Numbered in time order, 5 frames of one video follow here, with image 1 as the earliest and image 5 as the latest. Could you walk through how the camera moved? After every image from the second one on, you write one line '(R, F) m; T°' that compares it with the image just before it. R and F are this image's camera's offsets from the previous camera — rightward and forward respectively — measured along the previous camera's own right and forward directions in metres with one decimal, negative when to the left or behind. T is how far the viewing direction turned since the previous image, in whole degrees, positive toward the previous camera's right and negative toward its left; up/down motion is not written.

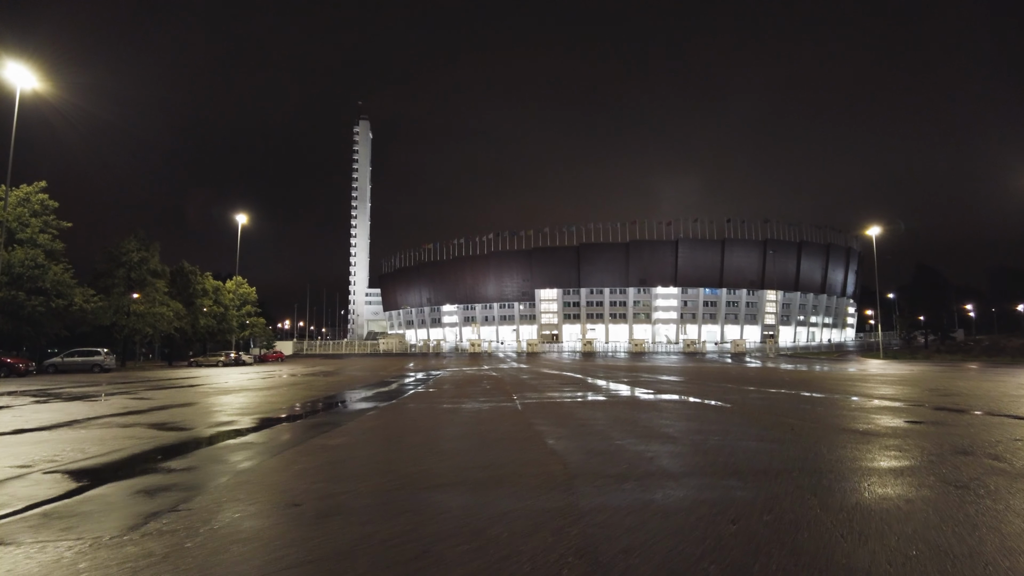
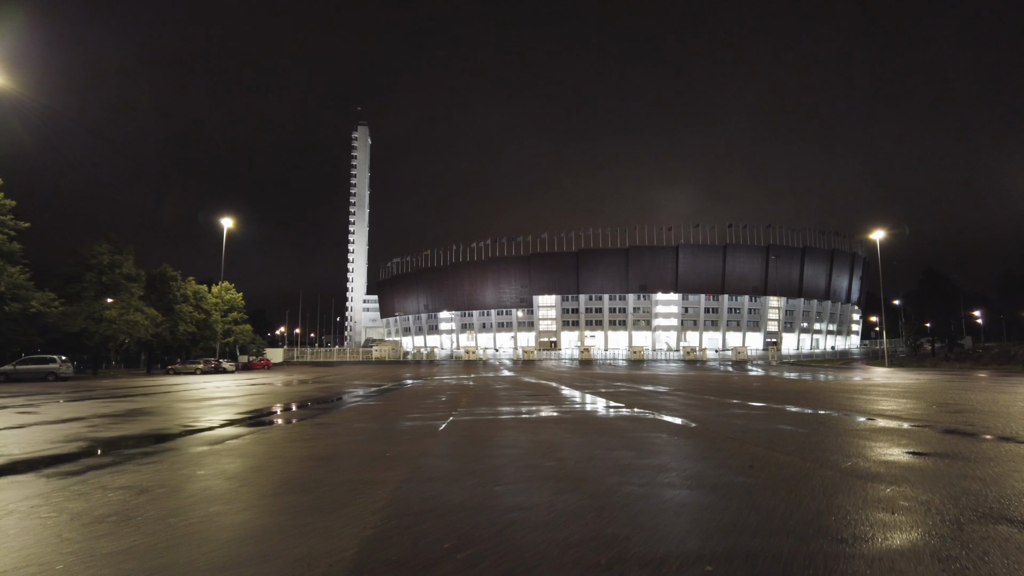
(+1.5, +2.1) m; 0°
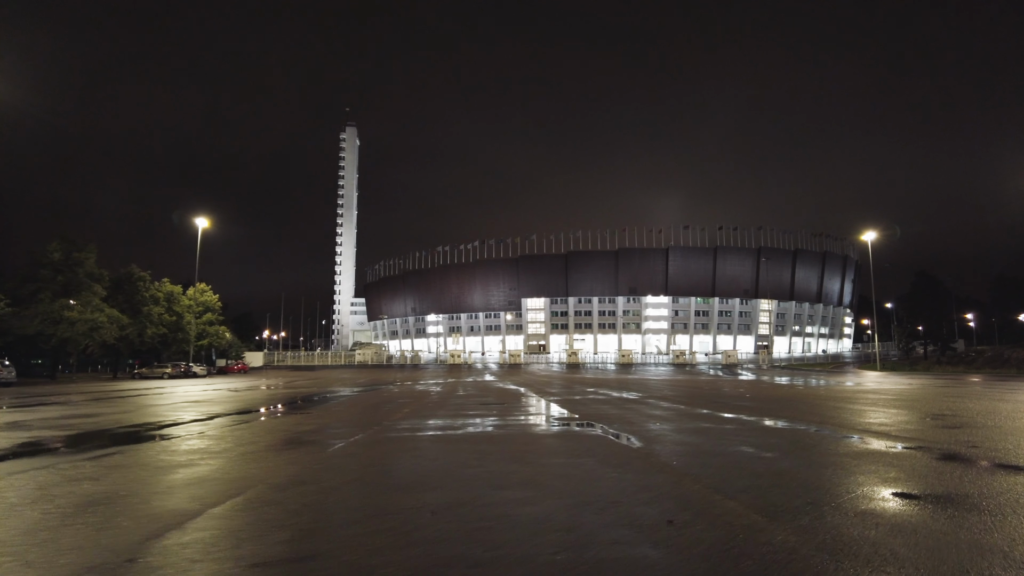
(+1.3, +1.8) m; +1°
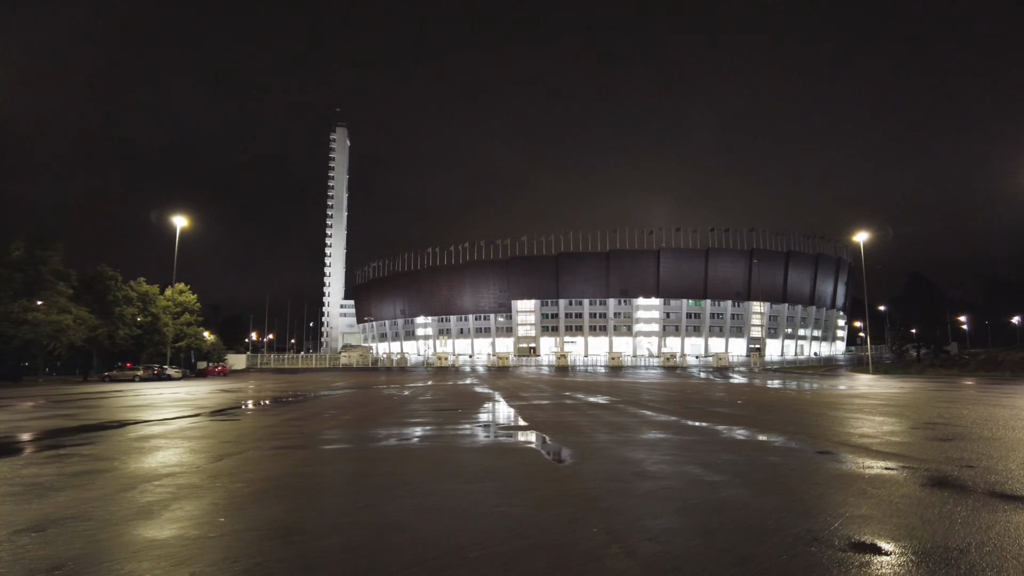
(+1.1, +1.5) m; 0°
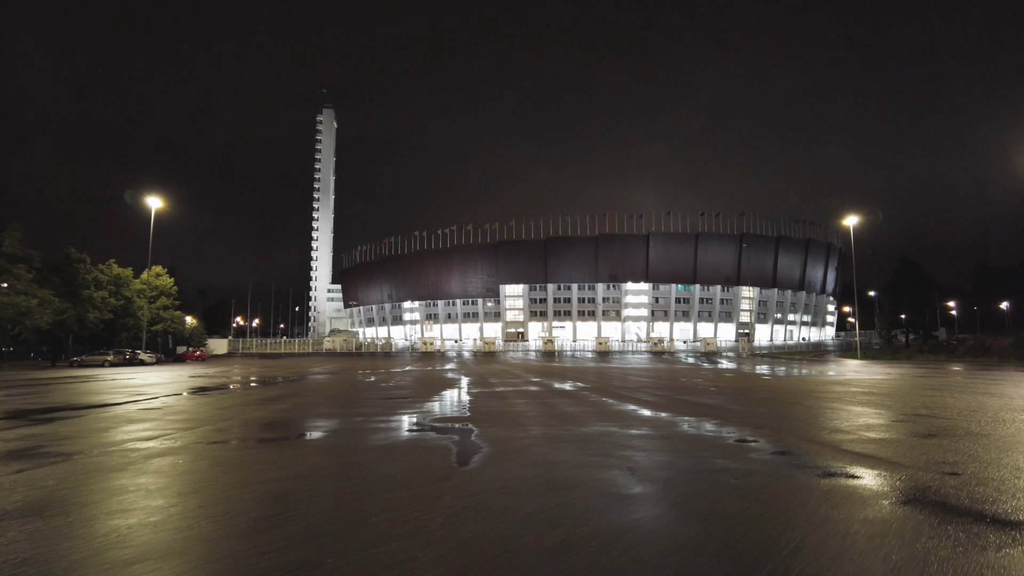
(+1.0, +1.3) m; +1°
